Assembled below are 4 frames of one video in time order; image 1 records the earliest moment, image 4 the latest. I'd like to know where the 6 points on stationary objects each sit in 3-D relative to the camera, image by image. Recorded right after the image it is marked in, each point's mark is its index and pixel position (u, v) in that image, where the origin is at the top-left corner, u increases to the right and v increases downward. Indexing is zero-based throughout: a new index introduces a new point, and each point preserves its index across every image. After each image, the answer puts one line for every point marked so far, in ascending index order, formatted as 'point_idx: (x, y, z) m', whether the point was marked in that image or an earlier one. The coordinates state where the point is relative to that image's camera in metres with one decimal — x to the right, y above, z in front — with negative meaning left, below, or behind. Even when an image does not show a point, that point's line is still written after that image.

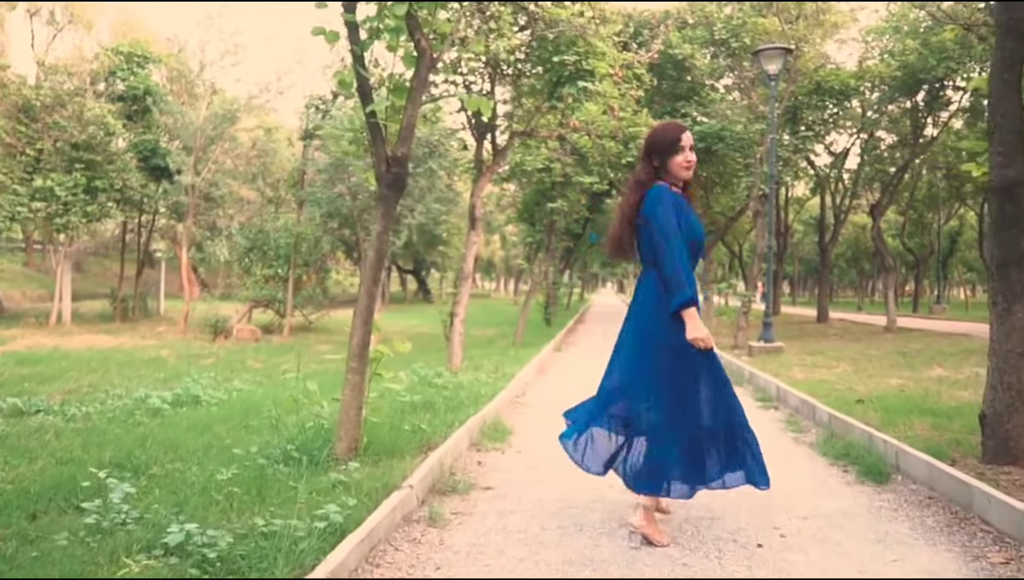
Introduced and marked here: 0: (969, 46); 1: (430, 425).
0: (+9.2, +4.9, +18.9) m
1: (-0.7, -1.1, +7.6) m
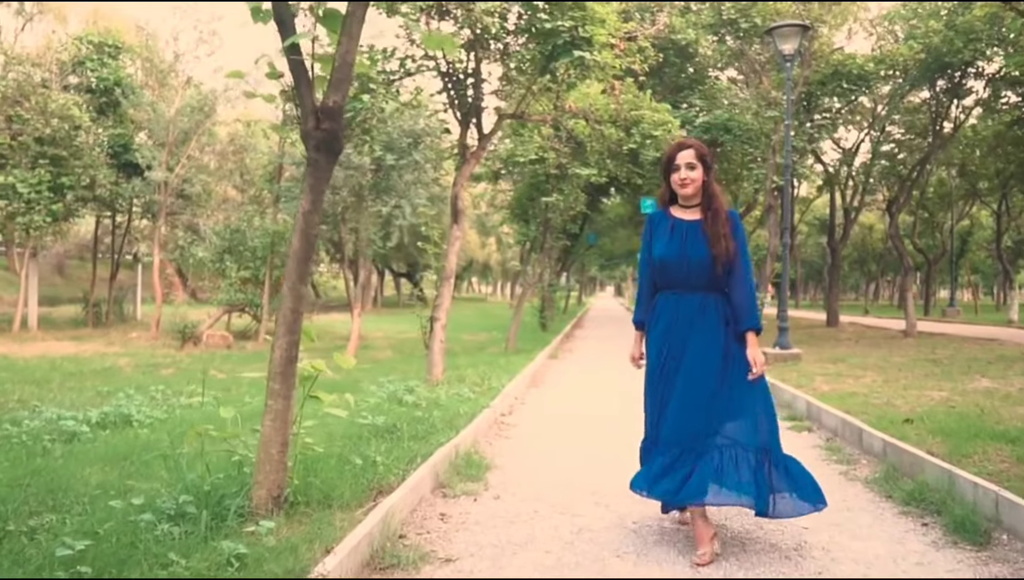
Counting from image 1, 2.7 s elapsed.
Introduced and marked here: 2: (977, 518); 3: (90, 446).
0: (+9.0, +4.9, +17.4) m
1: (-0.8, -1.1, +6.1) m
2: (+2.3, -1.1, +4.7) m
3: (-3.3, -1.2, +7.5) m
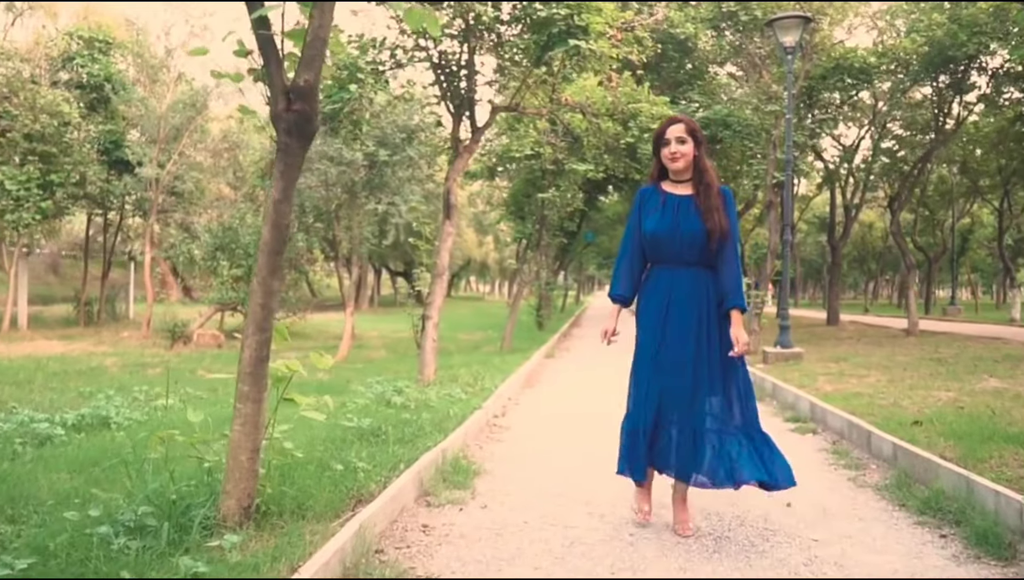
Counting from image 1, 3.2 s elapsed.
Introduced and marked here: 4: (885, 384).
0: (+8.9, +5.0, +17.1) m
1: (-0.9, -1.0, +5.7) m
2: (+2.3, -1.1, +4.4) m
3: (-3.4, -1.2, +7.1) m
4: (+4.6, -1.2, +11.6) m
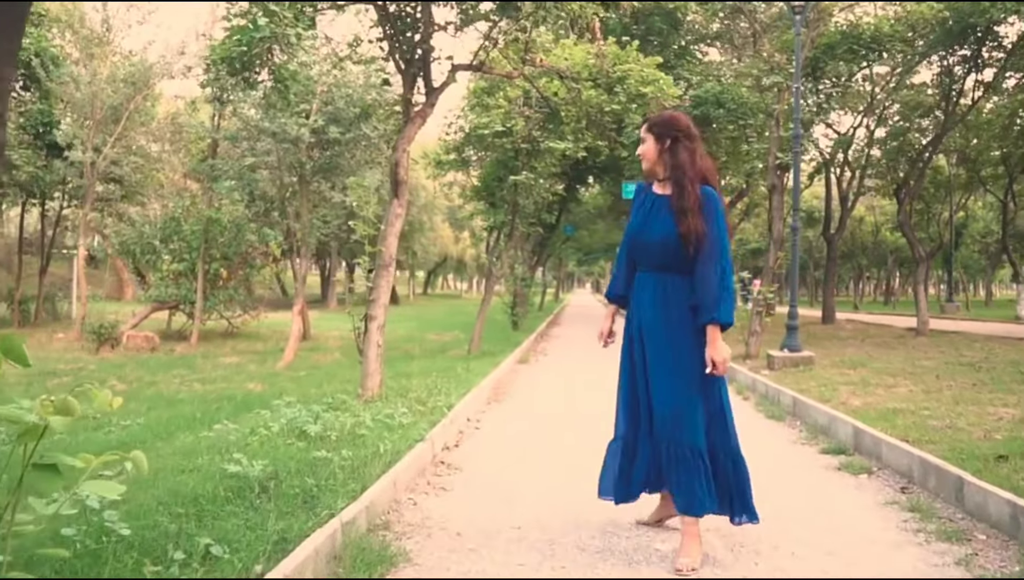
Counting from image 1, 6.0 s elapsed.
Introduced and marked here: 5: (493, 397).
0: (+8.4, +5.0, +15.2) m
1: (-1.1, -1.0, +3.7) m
2: (+2.0, -1.1, +2.4) m
3: (-3.7, -1.2, +5.0) m
4: (+4.2, -1.1, +9.6) m
5: (-0.2, -1.1, +10.2) m
